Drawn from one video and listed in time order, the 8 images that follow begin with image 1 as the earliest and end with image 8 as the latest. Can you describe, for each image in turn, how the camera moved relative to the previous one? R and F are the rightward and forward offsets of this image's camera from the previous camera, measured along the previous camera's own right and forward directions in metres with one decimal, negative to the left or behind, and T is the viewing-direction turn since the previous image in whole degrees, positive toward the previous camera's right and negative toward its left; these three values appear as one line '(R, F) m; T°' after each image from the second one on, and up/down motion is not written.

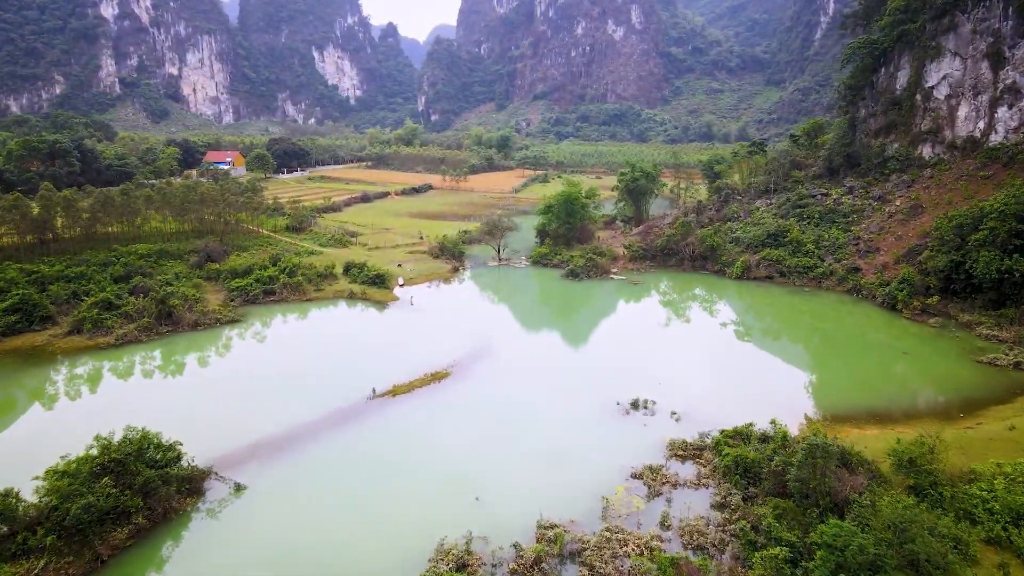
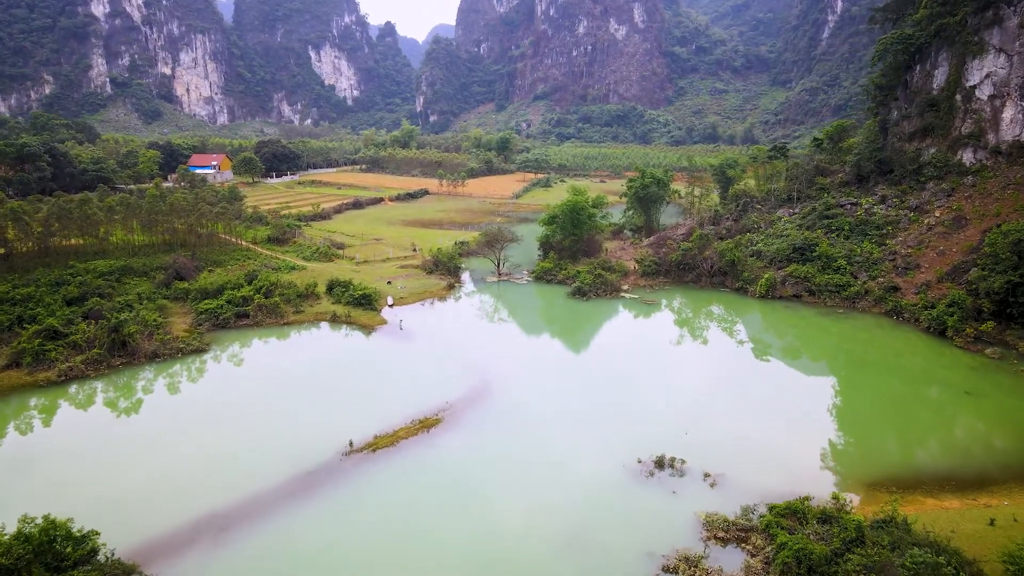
(0.0, +3.3) m; 0°
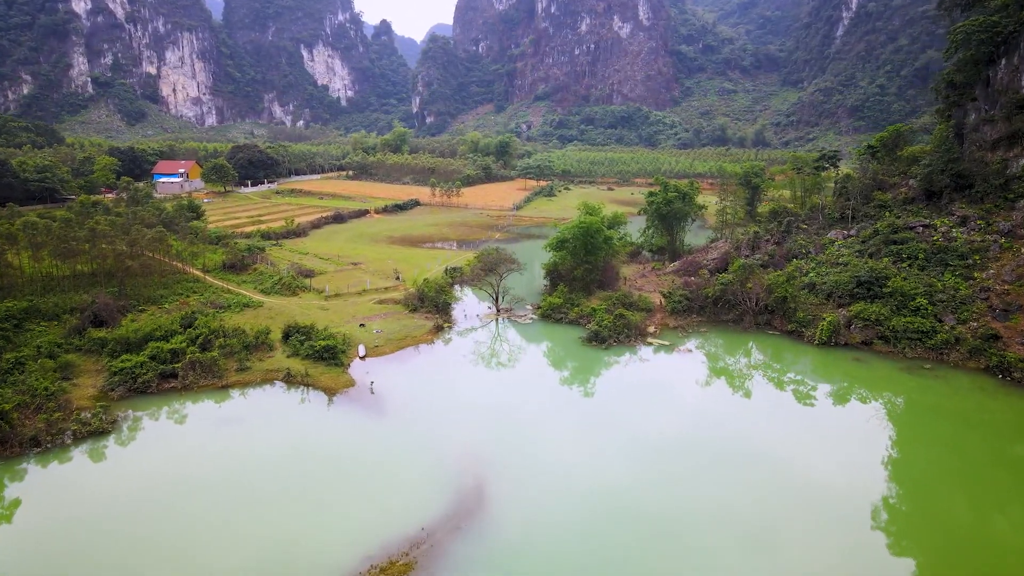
(-0.1, +6.2) m; 0°
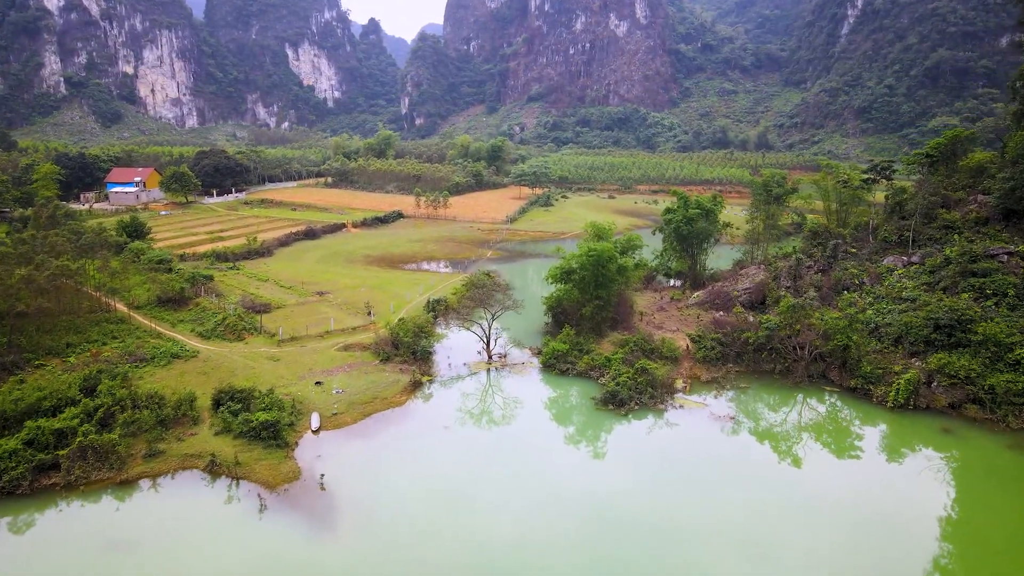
(-0.1, +5.5) m; +1°
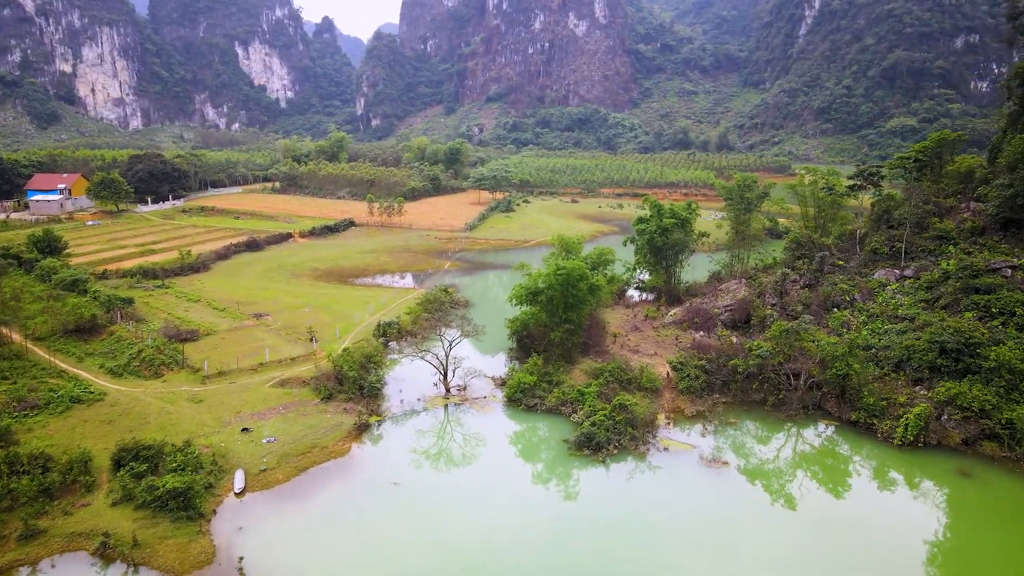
(+0.1, +2.8) m; +3°
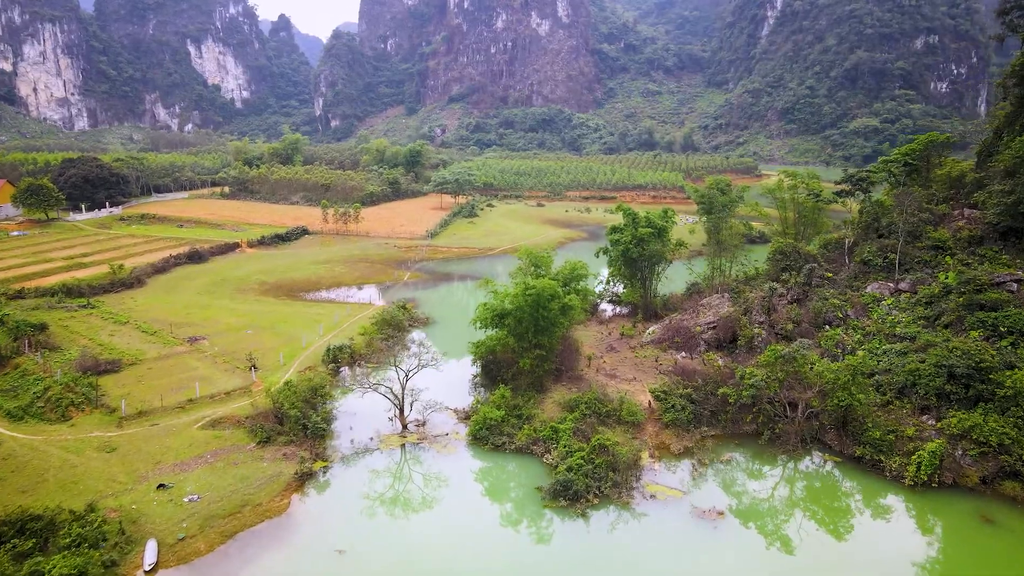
(0.0, +2.4) m; +3°
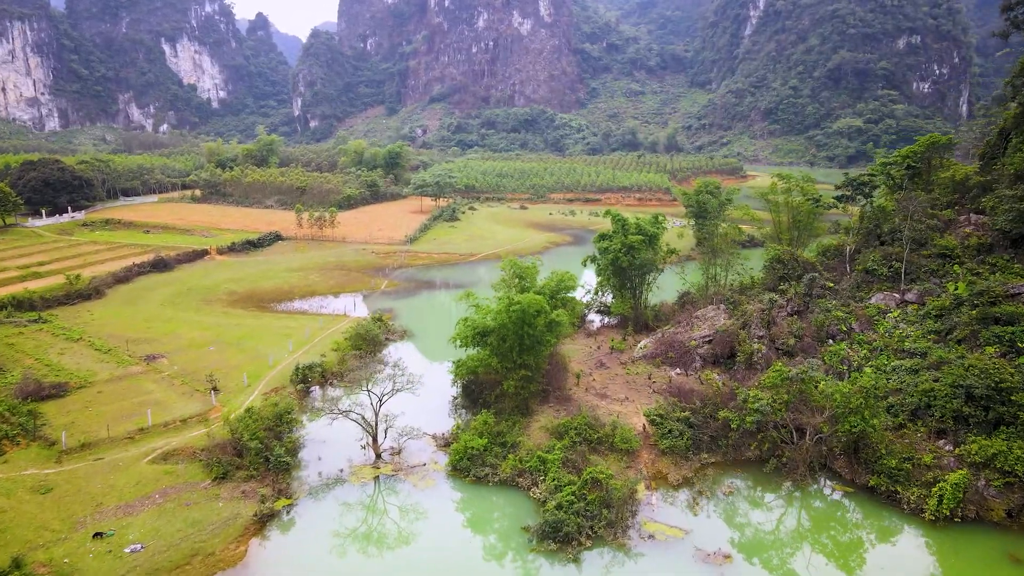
(0.0, +1.6) m; +1°
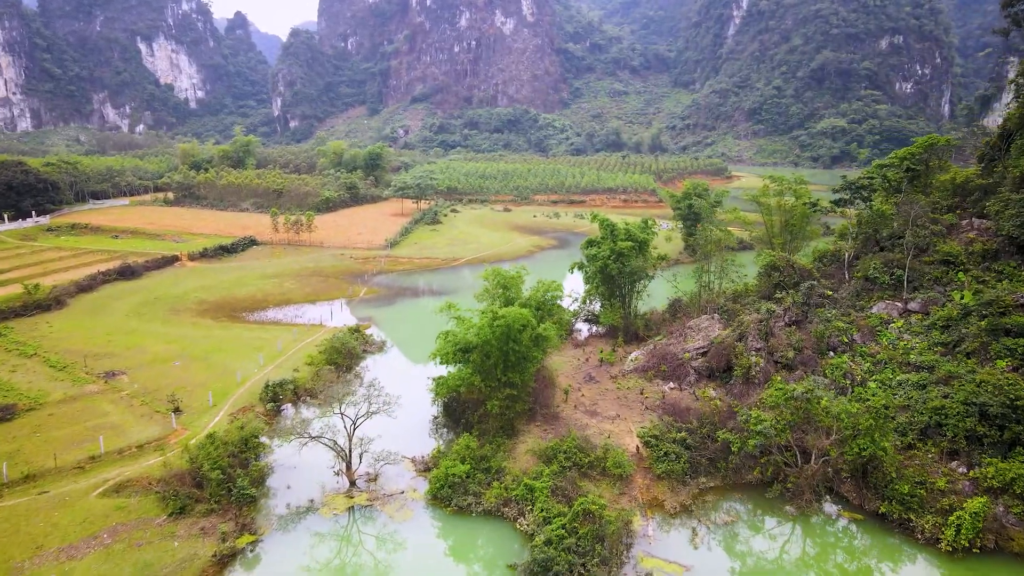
(0.0, +1.3) m; +1°
